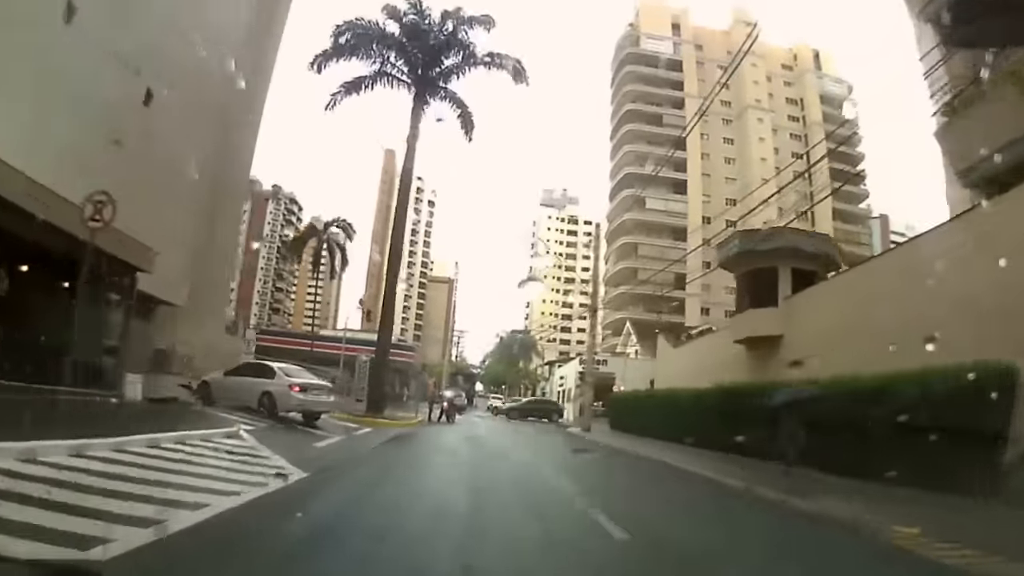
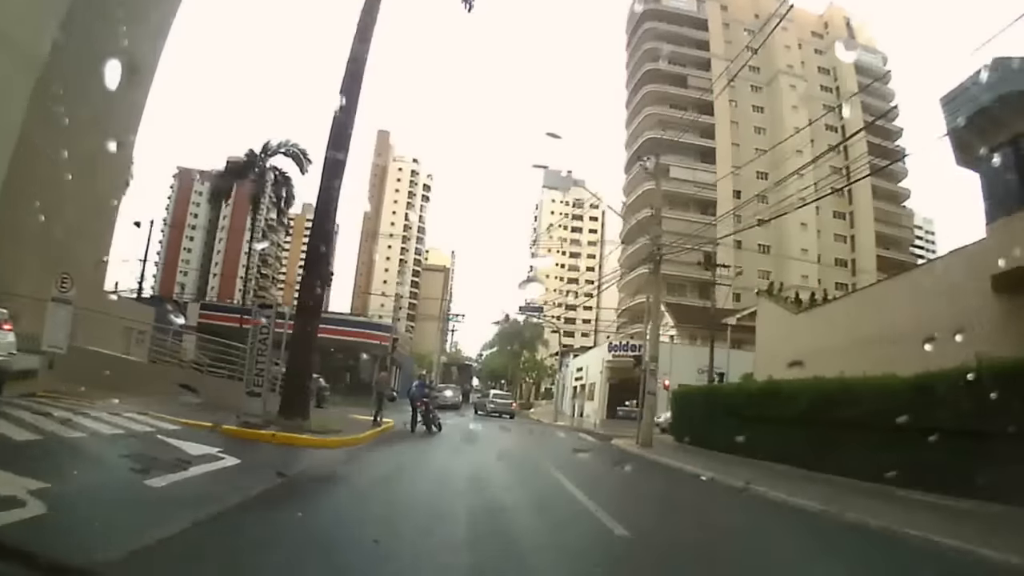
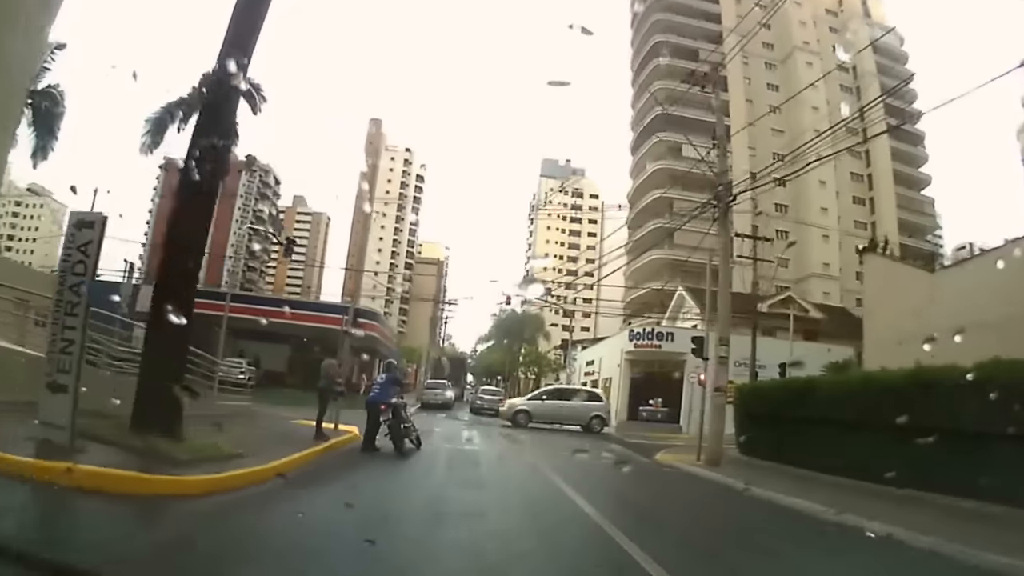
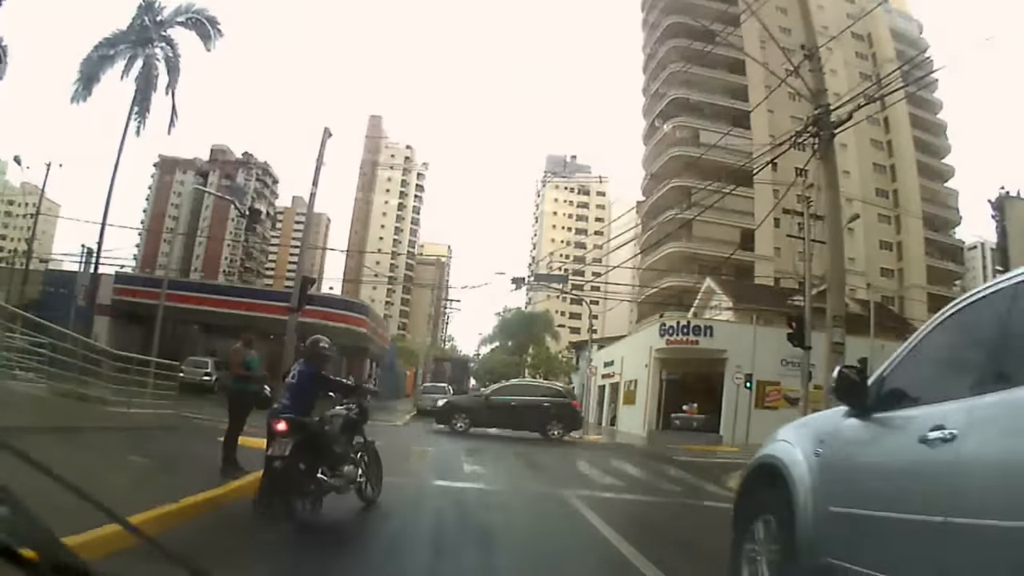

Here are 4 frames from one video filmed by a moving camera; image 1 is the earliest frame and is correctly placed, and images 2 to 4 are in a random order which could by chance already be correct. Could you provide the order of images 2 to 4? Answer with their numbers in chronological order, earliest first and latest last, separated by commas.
2, 3, 4
